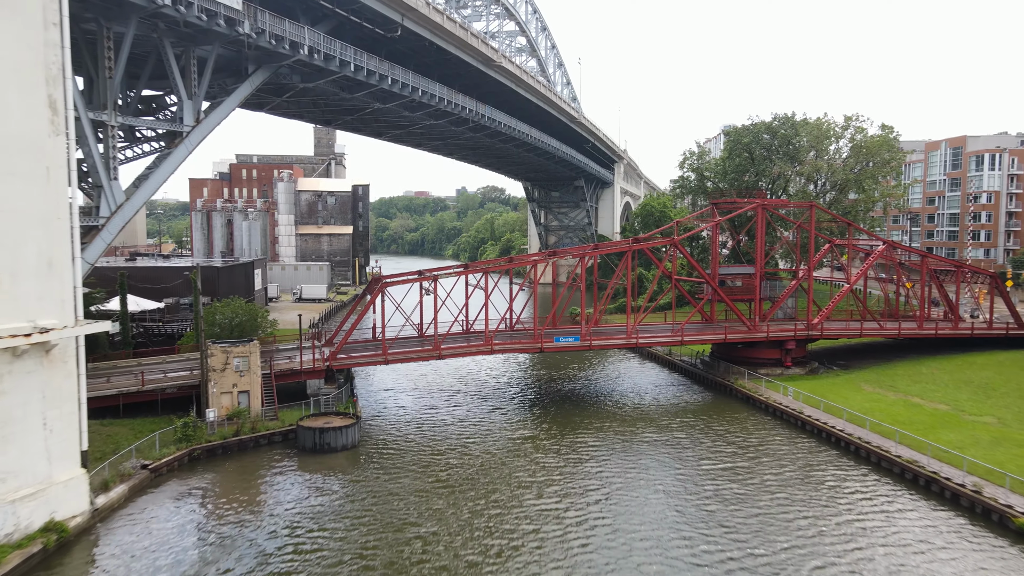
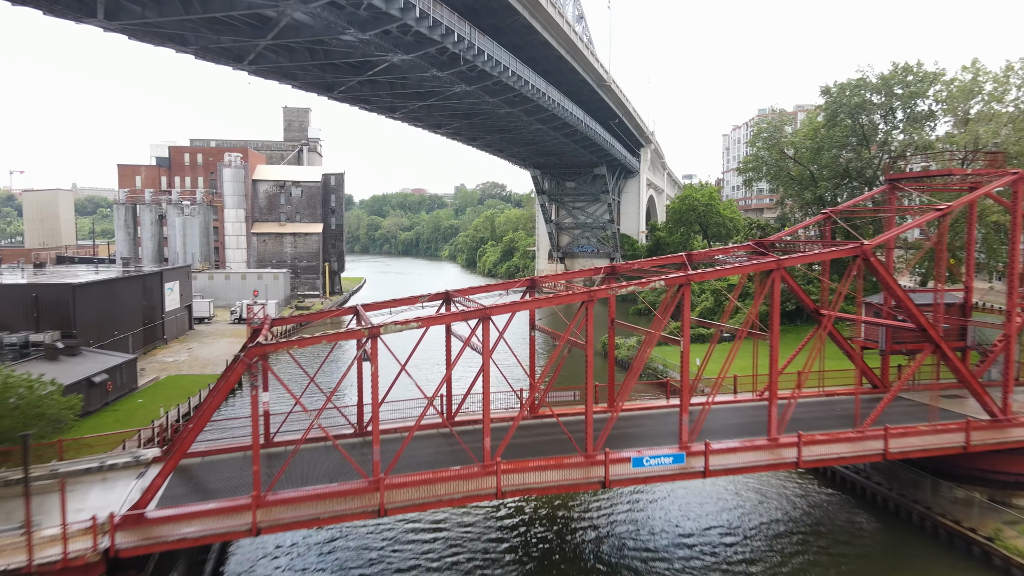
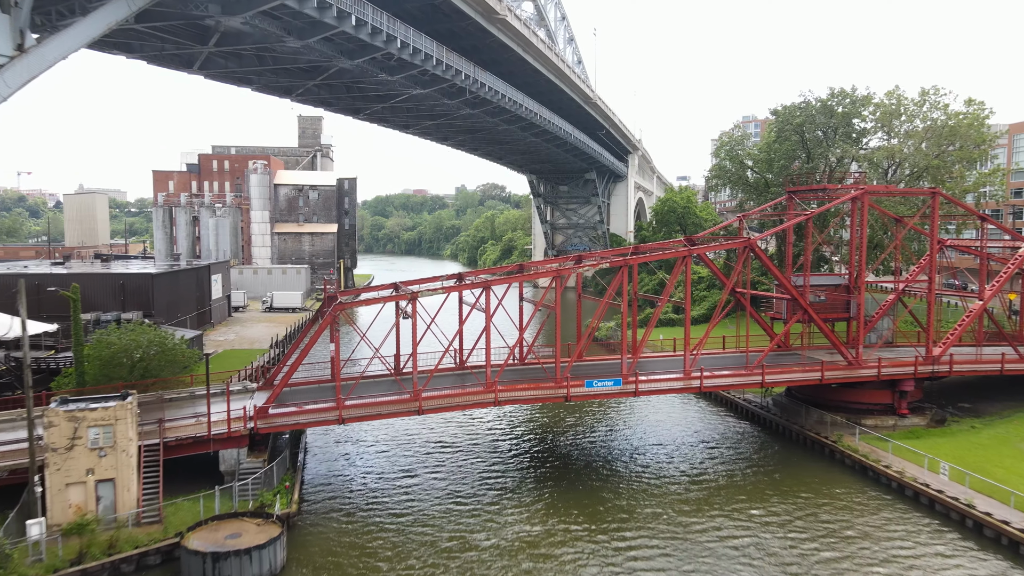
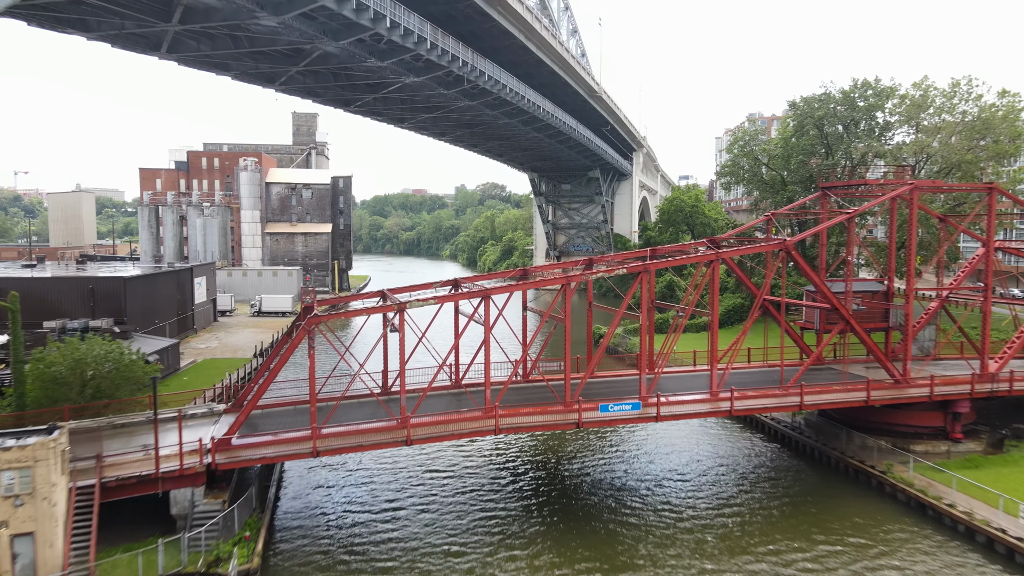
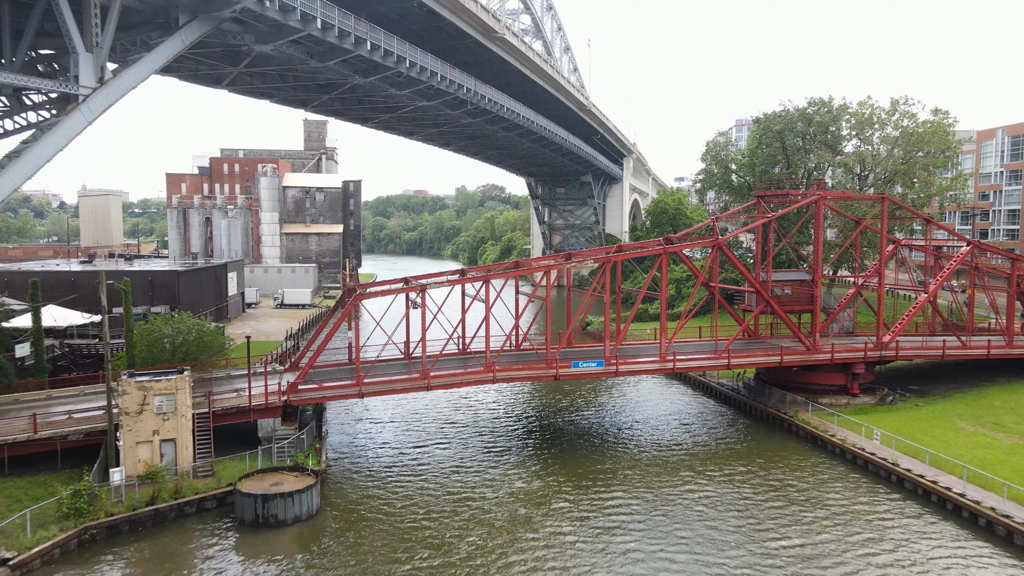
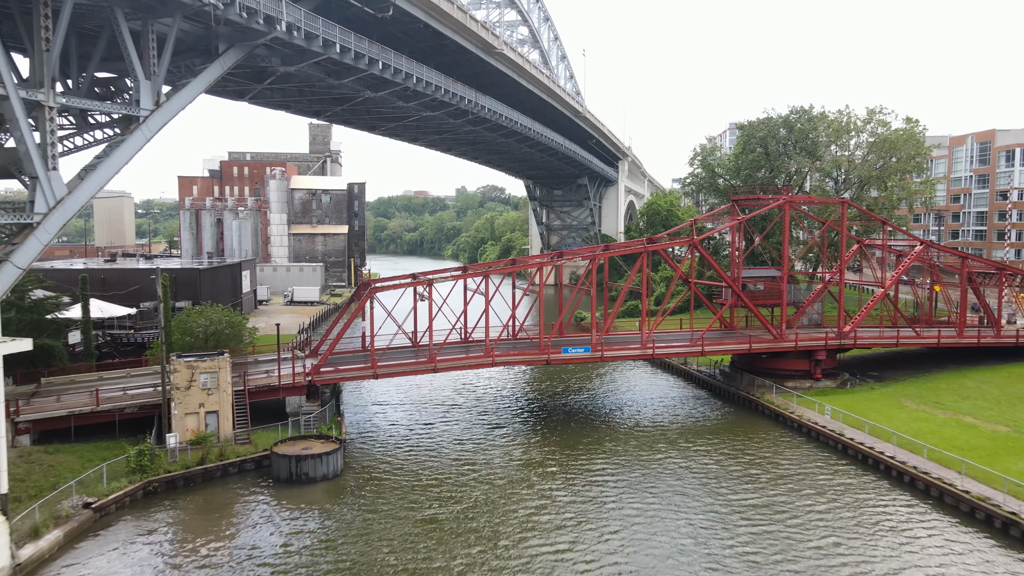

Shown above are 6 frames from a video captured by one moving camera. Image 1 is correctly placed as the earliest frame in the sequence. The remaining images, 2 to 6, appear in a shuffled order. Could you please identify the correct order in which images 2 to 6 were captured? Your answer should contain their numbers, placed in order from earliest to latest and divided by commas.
6, 5, 3, 4, 2
